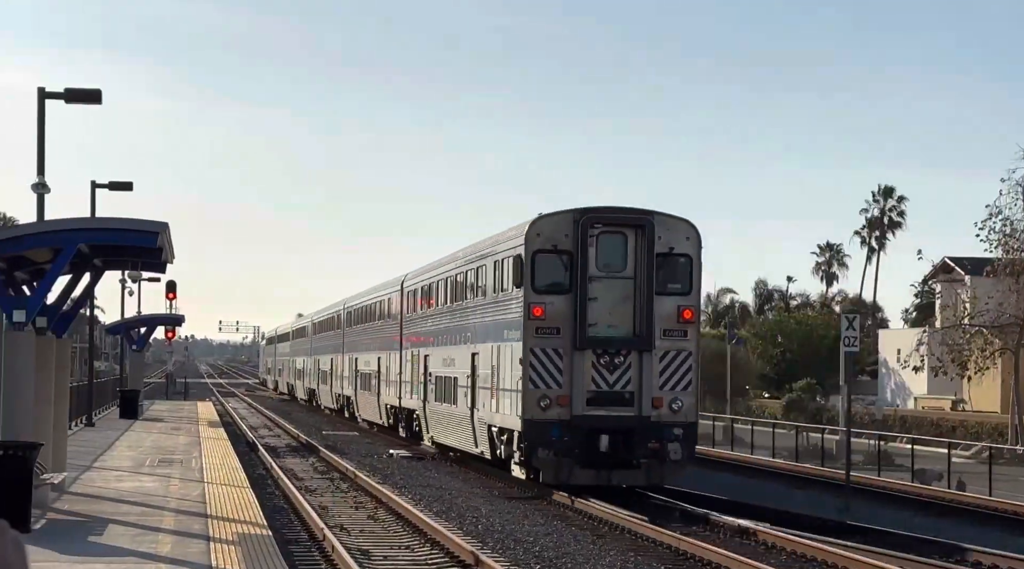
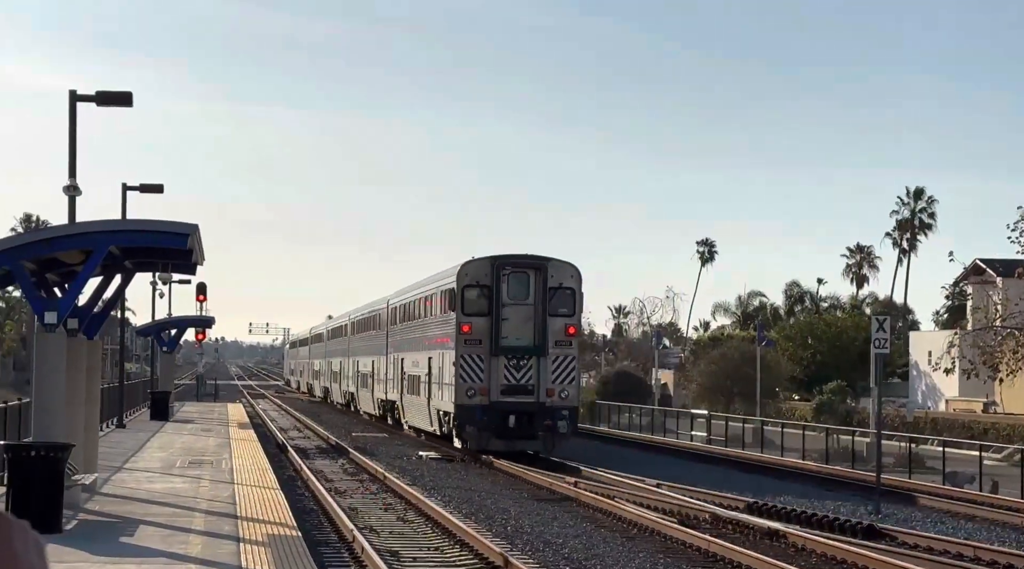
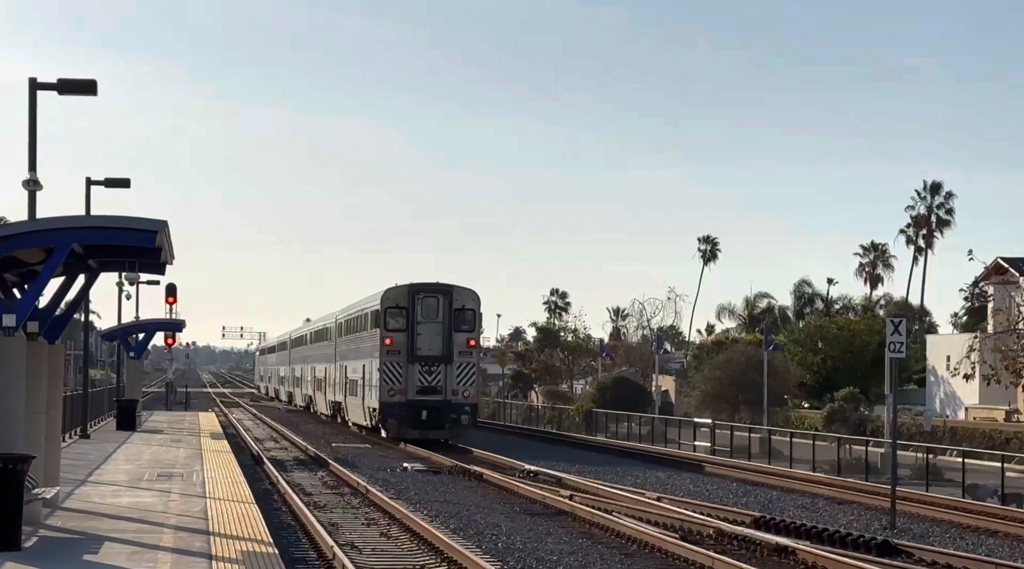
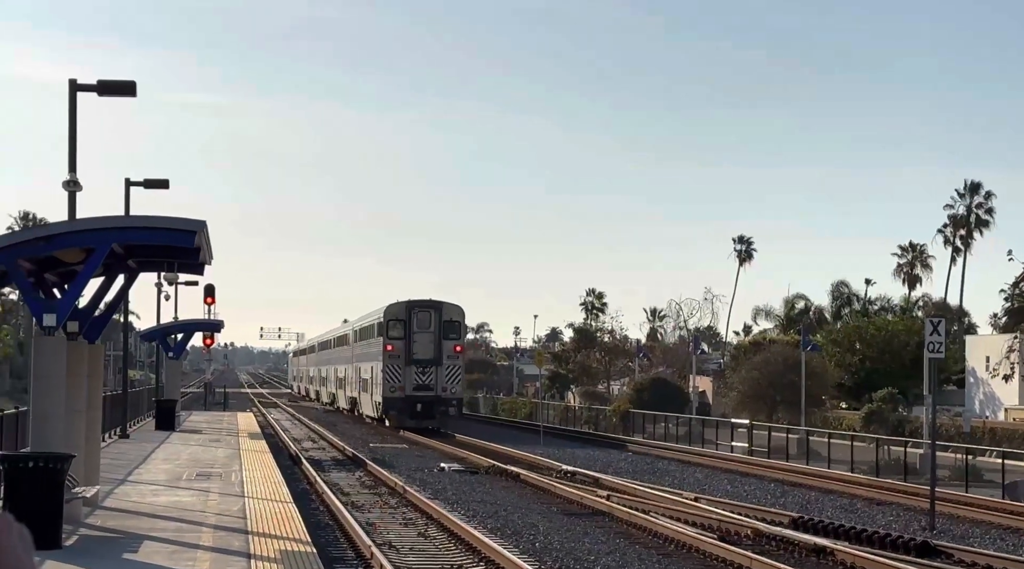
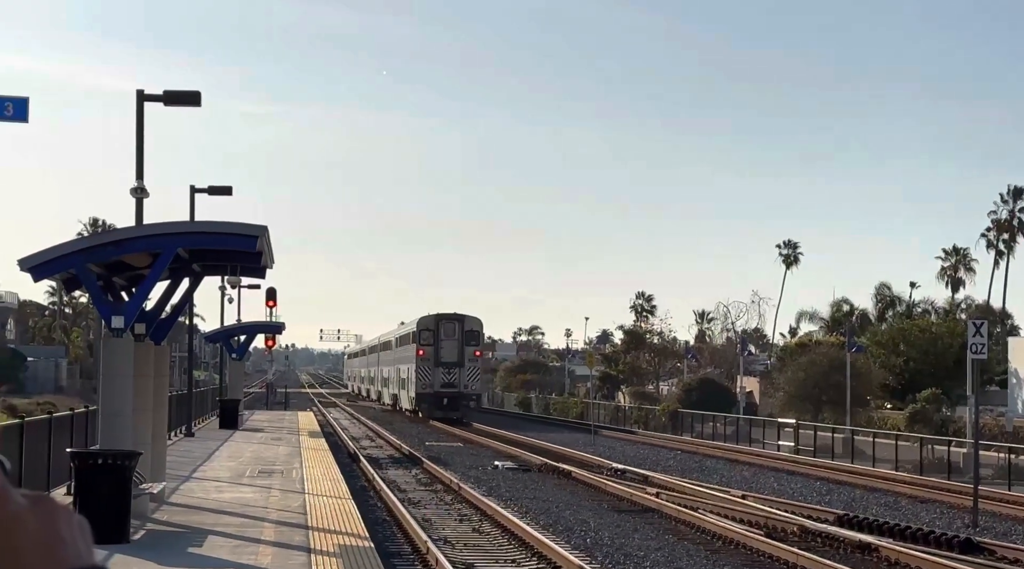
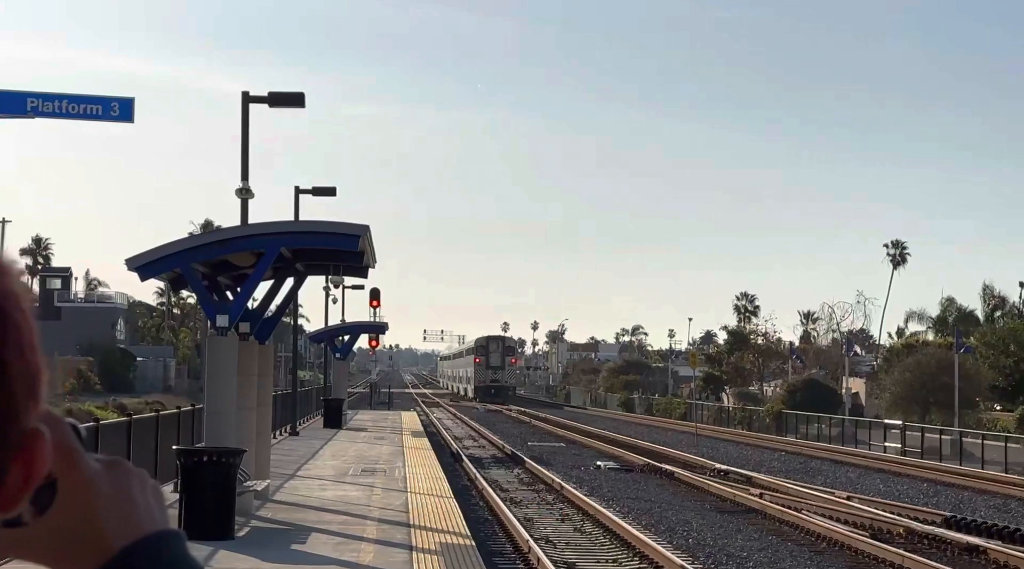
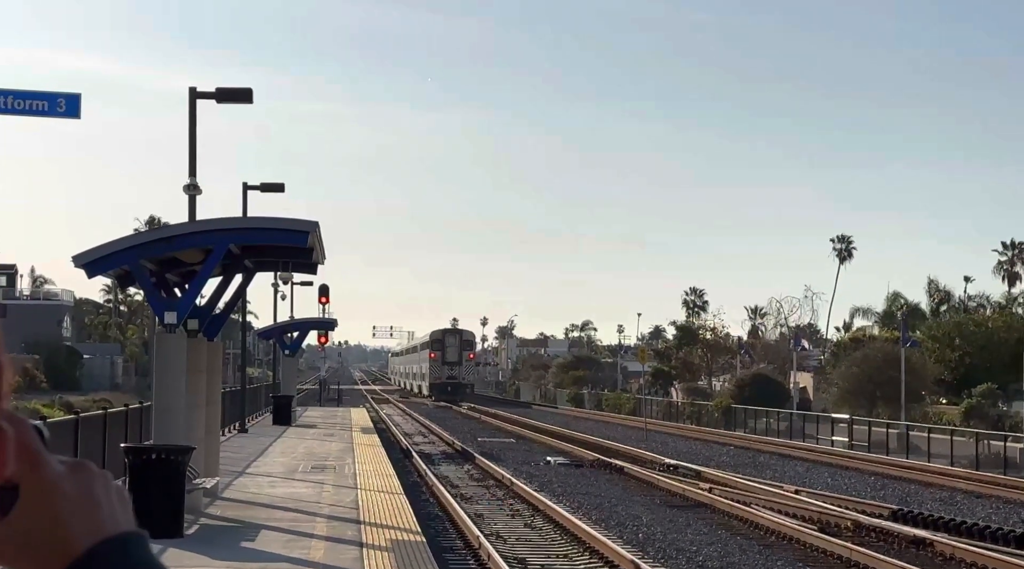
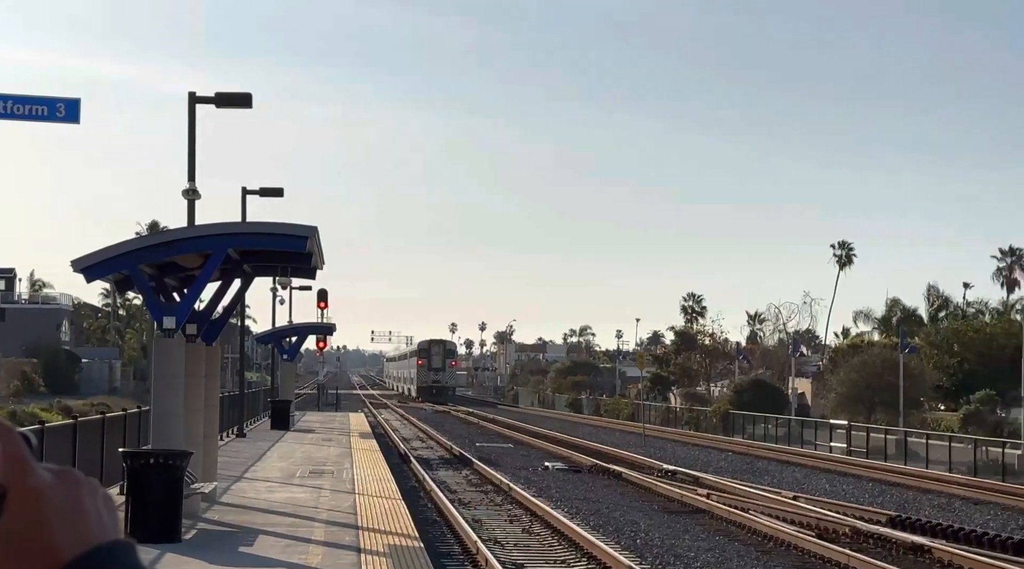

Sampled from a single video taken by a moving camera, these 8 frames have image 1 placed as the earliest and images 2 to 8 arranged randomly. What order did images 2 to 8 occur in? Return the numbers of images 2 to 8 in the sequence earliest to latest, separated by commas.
2, 3, 4, 5, 7, 6, 8
